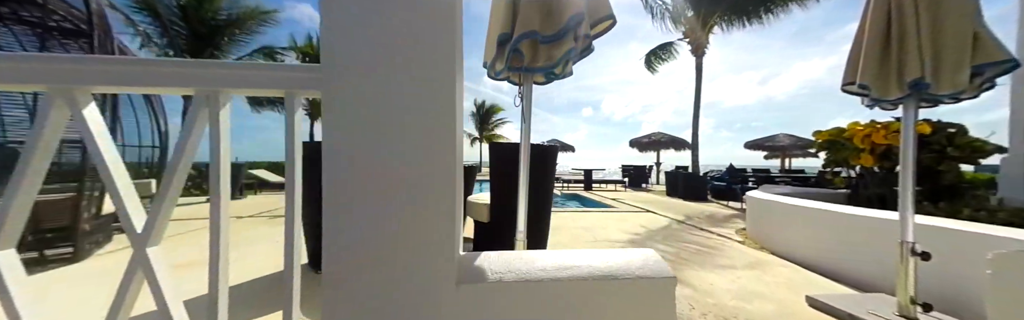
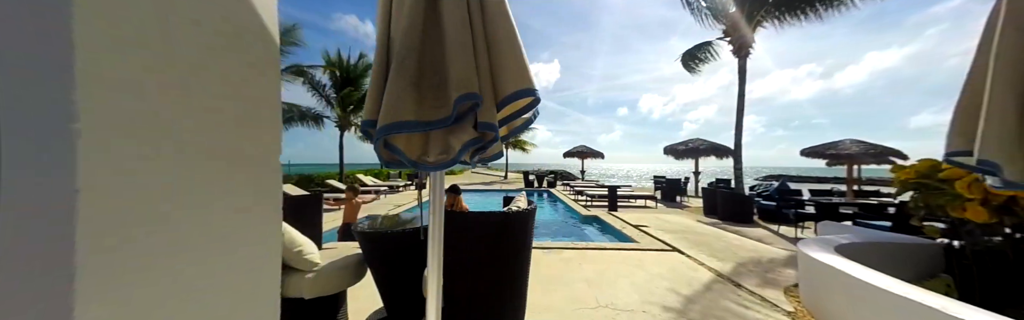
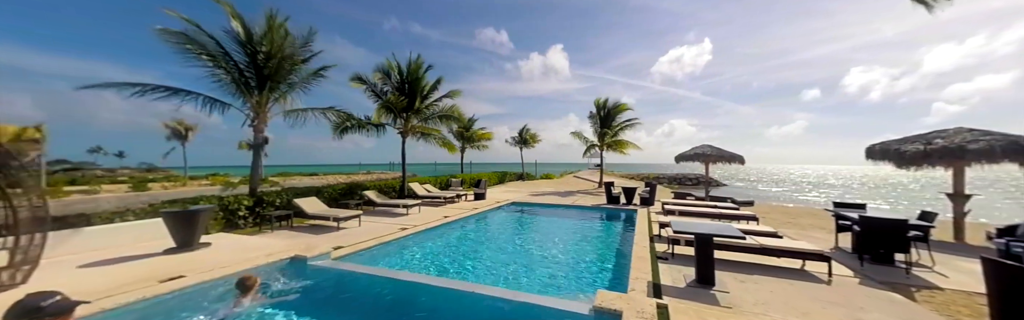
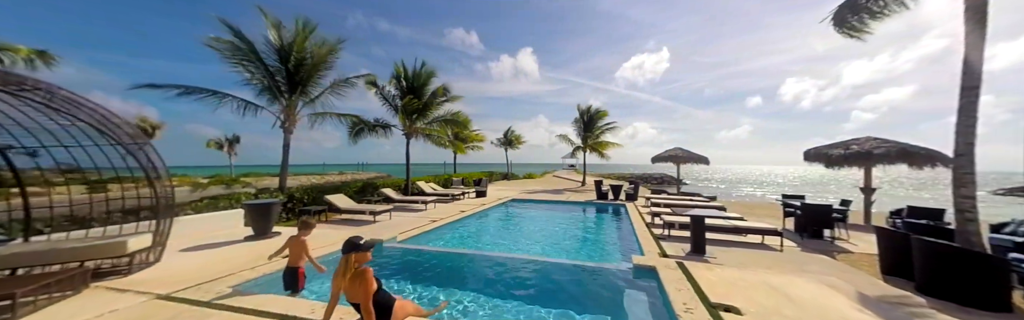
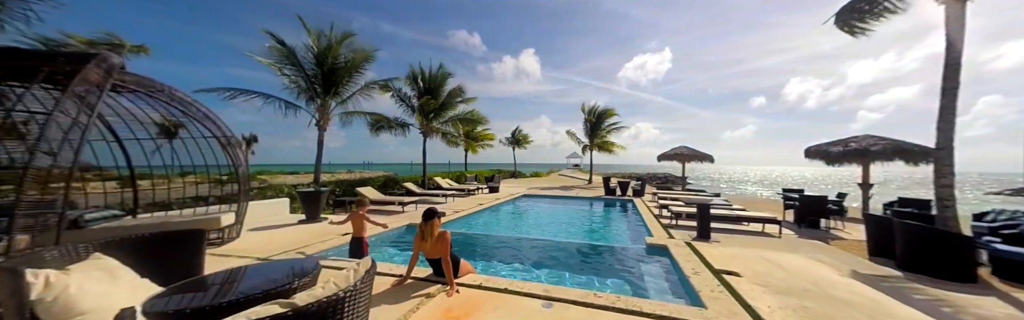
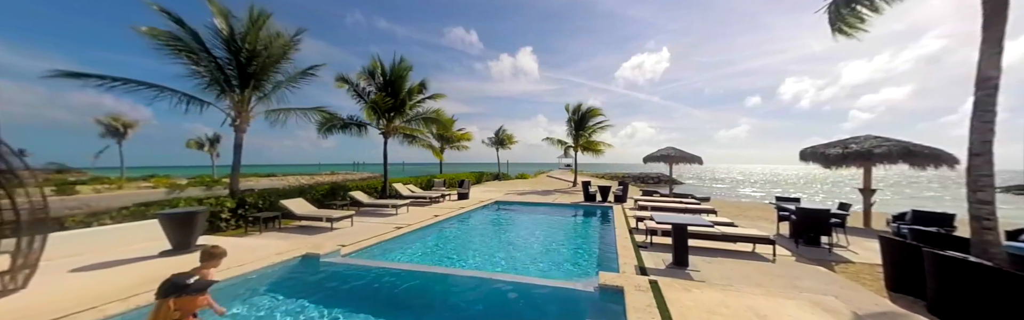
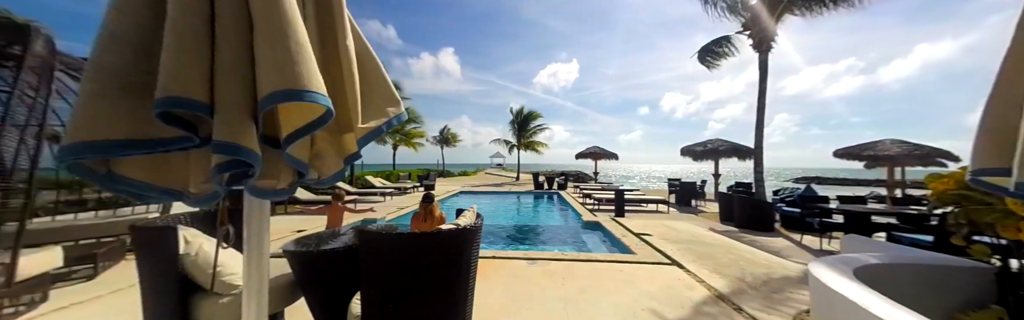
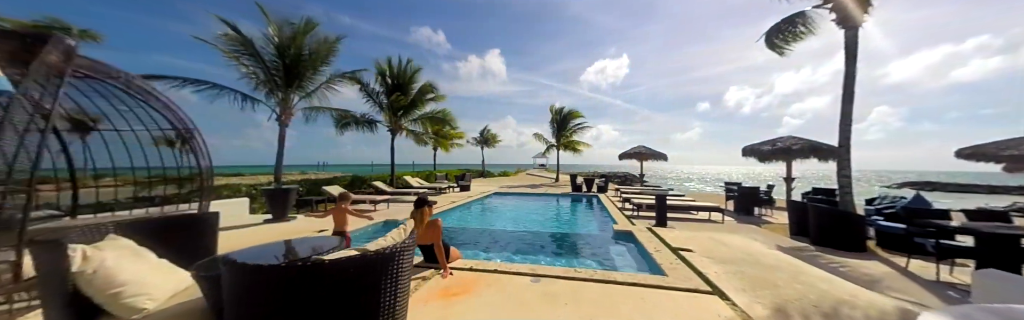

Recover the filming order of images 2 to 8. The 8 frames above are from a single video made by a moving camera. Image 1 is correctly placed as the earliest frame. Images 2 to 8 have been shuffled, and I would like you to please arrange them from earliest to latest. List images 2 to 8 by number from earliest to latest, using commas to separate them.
2, 7, 8, 5, 4, 6, 3
